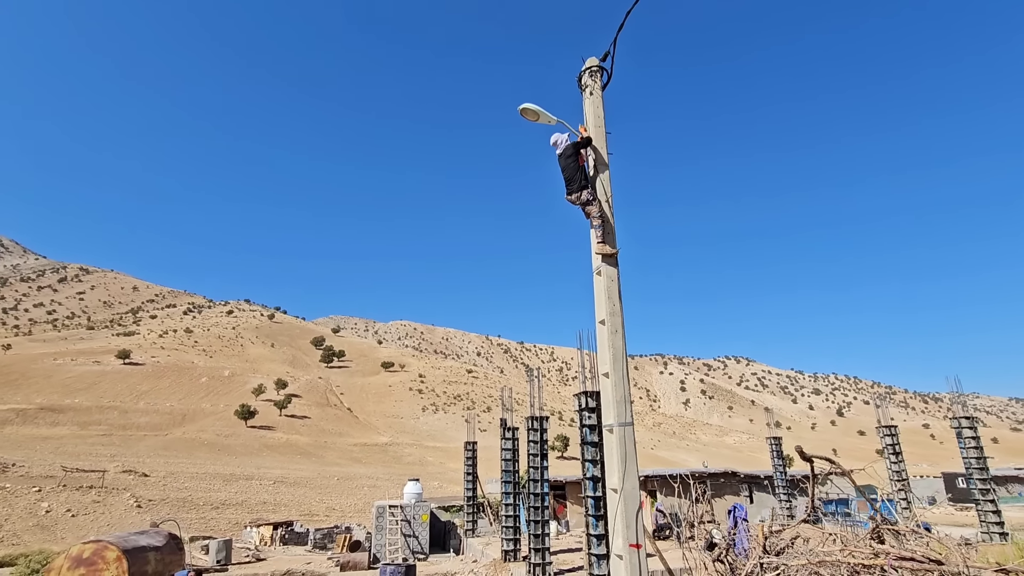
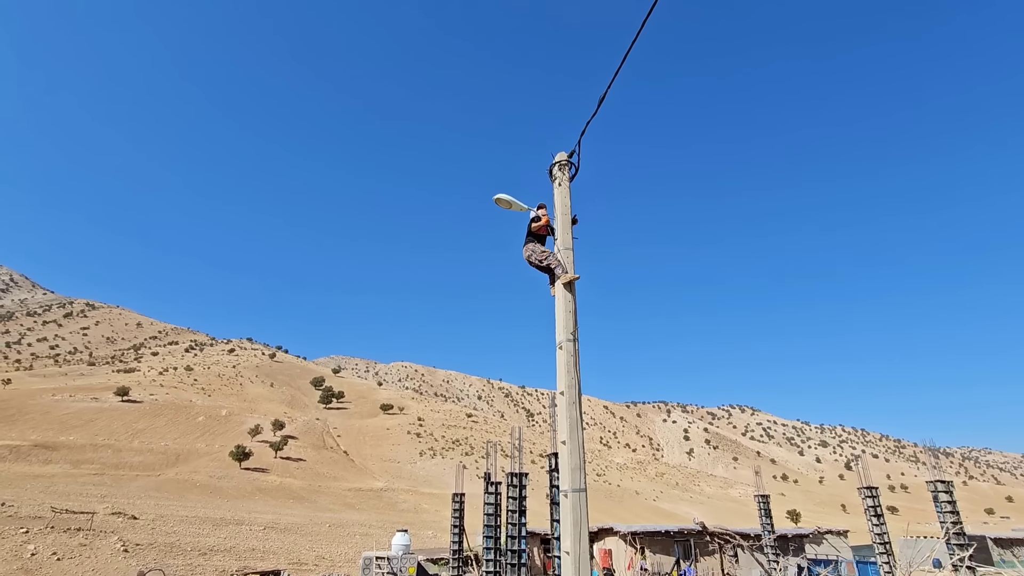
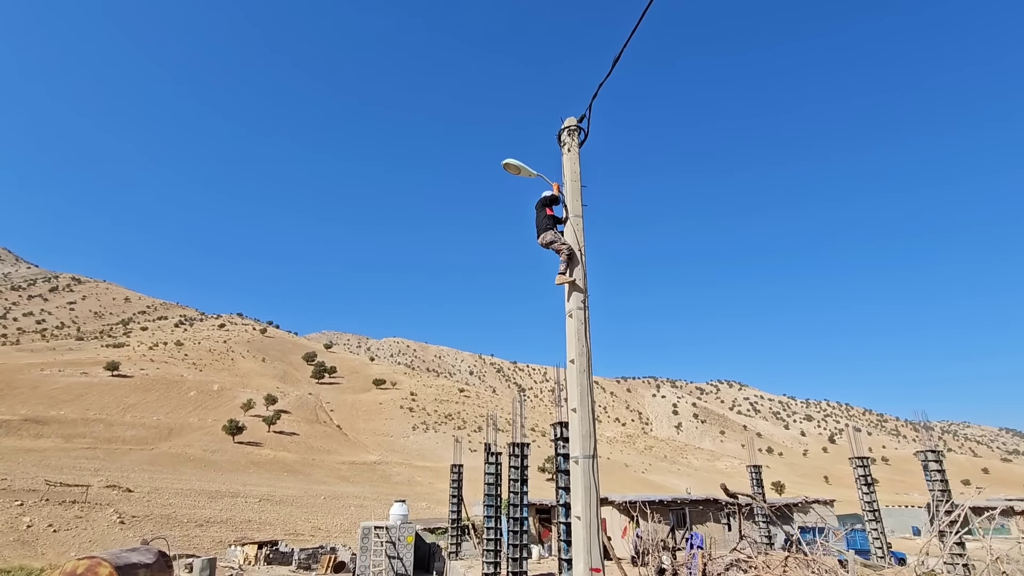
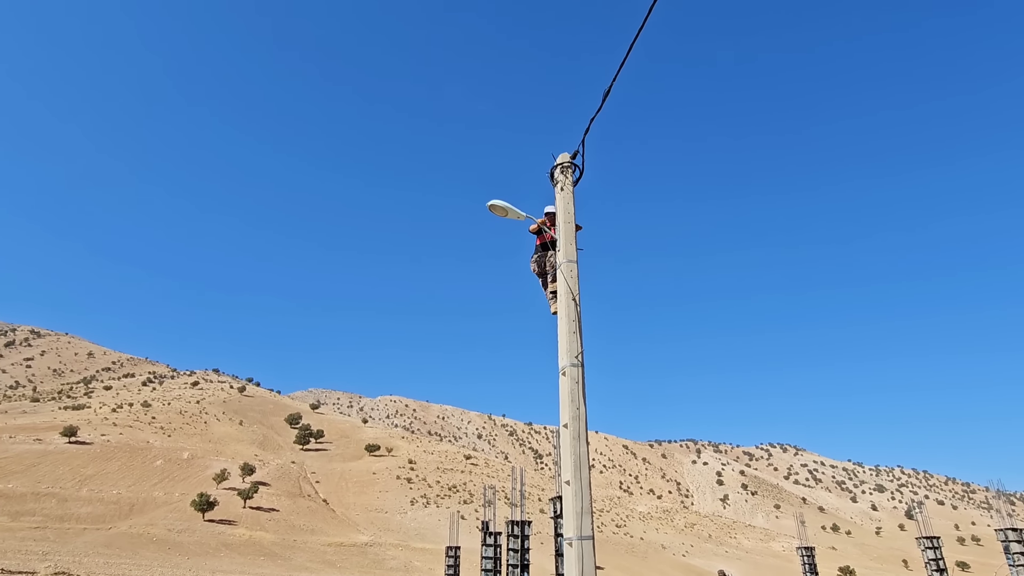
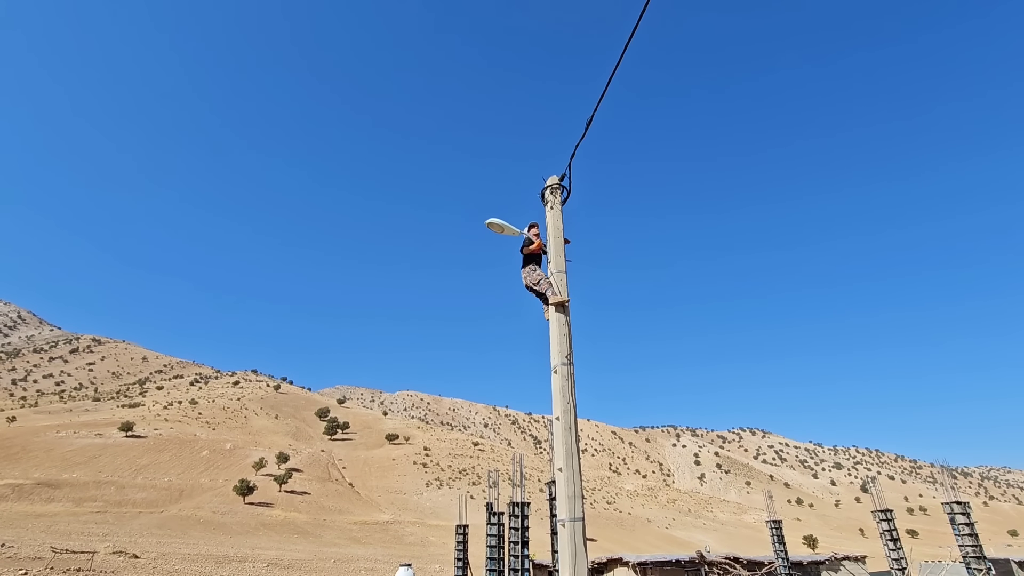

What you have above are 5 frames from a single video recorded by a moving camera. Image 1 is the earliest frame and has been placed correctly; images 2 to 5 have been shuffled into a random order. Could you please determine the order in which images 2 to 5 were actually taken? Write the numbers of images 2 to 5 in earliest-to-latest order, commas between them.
3, 2, 5, 4
